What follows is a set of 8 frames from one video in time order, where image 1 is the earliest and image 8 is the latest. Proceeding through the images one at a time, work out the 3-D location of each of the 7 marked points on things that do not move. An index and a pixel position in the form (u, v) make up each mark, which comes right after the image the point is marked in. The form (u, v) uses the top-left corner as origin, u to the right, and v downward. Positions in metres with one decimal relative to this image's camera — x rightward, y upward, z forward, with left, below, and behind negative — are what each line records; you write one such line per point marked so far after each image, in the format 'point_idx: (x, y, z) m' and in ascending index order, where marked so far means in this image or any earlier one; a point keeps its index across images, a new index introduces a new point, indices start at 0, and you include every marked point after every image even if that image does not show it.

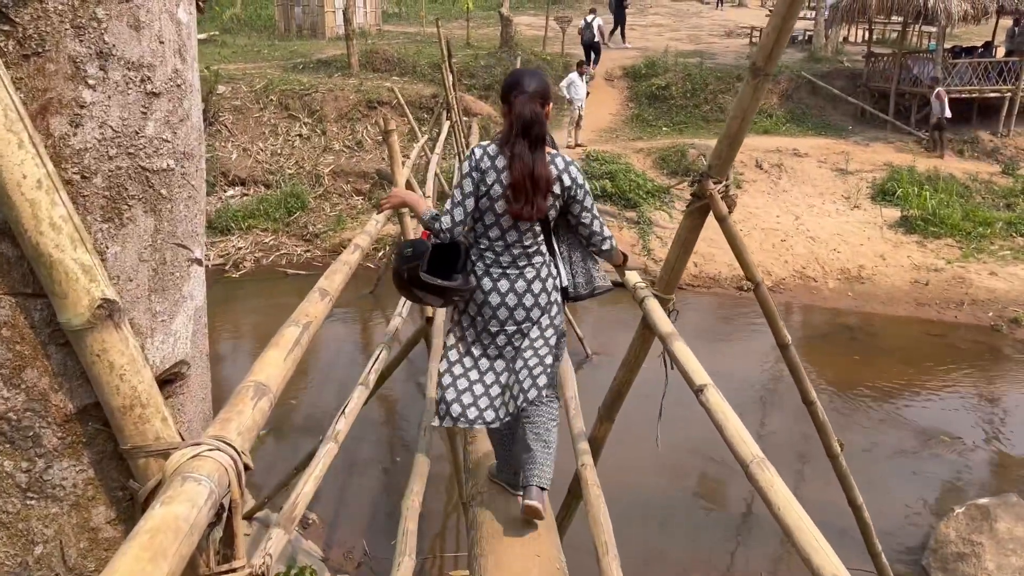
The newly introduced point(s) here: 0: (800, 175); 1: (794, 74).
0: (+3.2, +1.3, +9.2) m
1: (+4.0, +3.0, +11.6) m
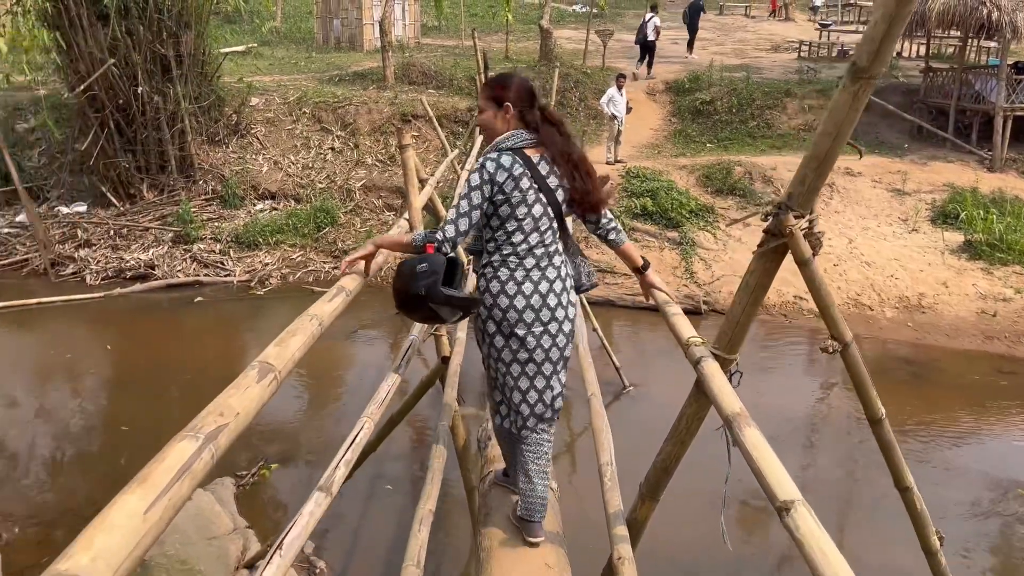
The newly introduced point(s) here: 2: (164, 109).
0: (+3.6, +1.0, +8.7) m
1: (+4.5, +2.7, +11.1) m
2: (-3.6, +1.9, +8.6) m
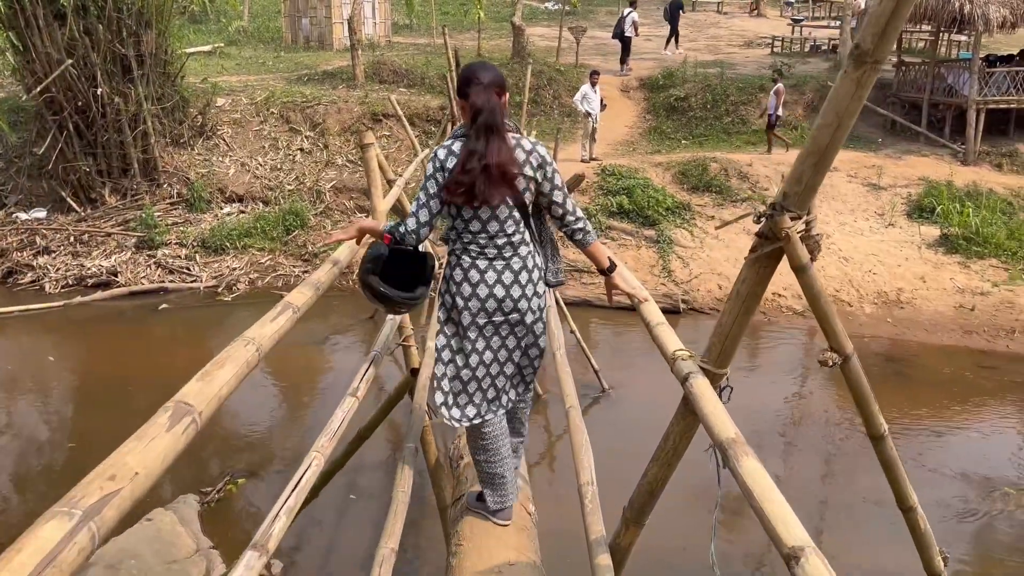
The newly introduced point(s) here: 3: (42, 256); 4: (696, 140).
0: (+3.3, +1.0, +8.6) m
1: (+4.1, +2.7, +11.1) m
2: (-3.9, +1.8, +8.3) m
3: (-4.5, +0.3, +7.9) m
4: (+2.3, +1.9, +10.5) m
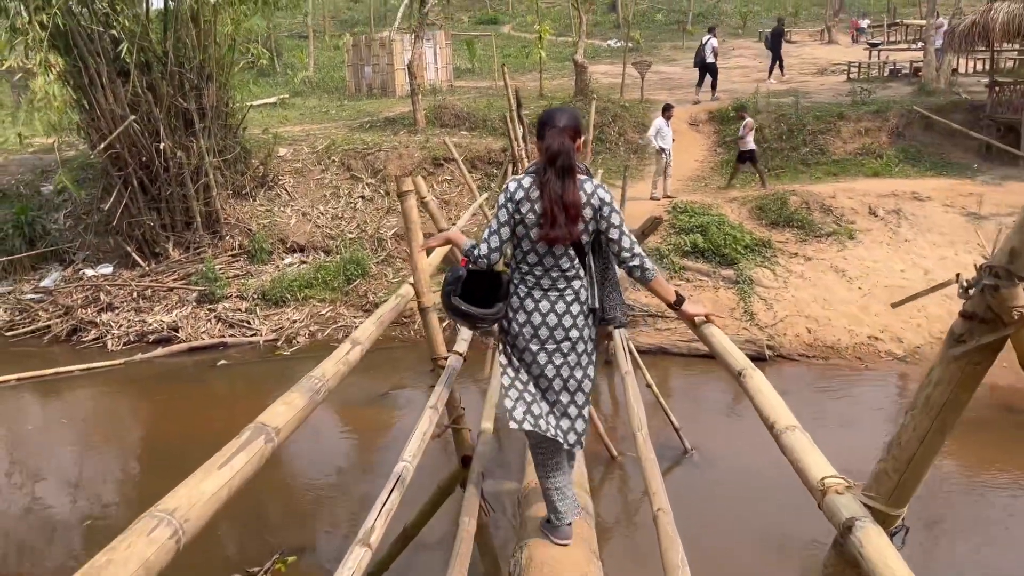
0: (+4.0, +0.6, +8.0) m
1: (+5.0, +2.3, +10.4) m
2: (-3.3, +1.3, +8.3) m
3: (-3.9, -0.2, +7.8) m
4: (+3.1, +1.4, +9.9) m
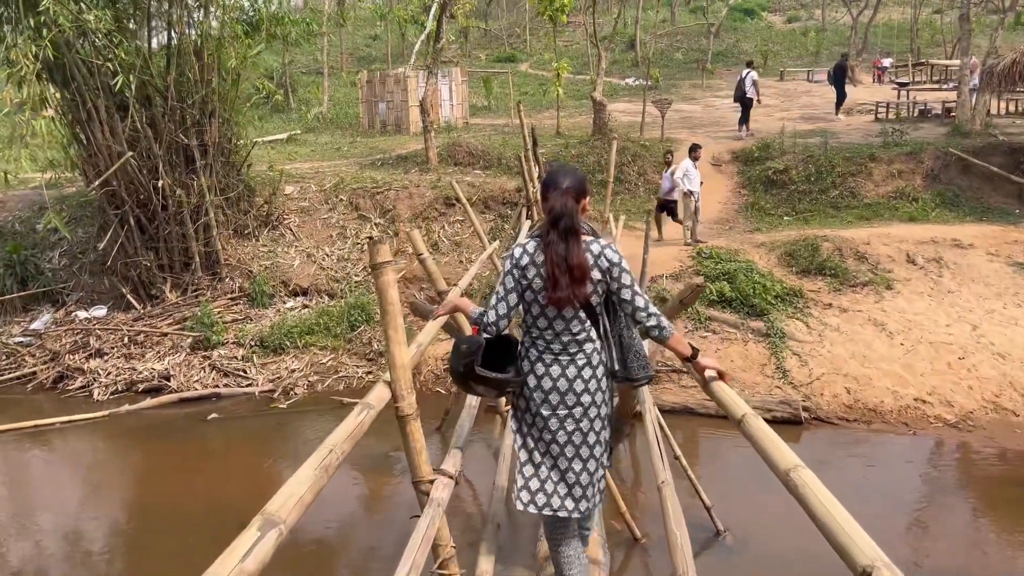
0: (+4.1, +0.1, +7.4) m
1: (+5.2, +1.7, +9.9) m
2: (-3.1, +0.8, +7.9) m
3: (-3.7, -0.6, +7.4) m
4: (+3.3, +0.8, +9.4) m
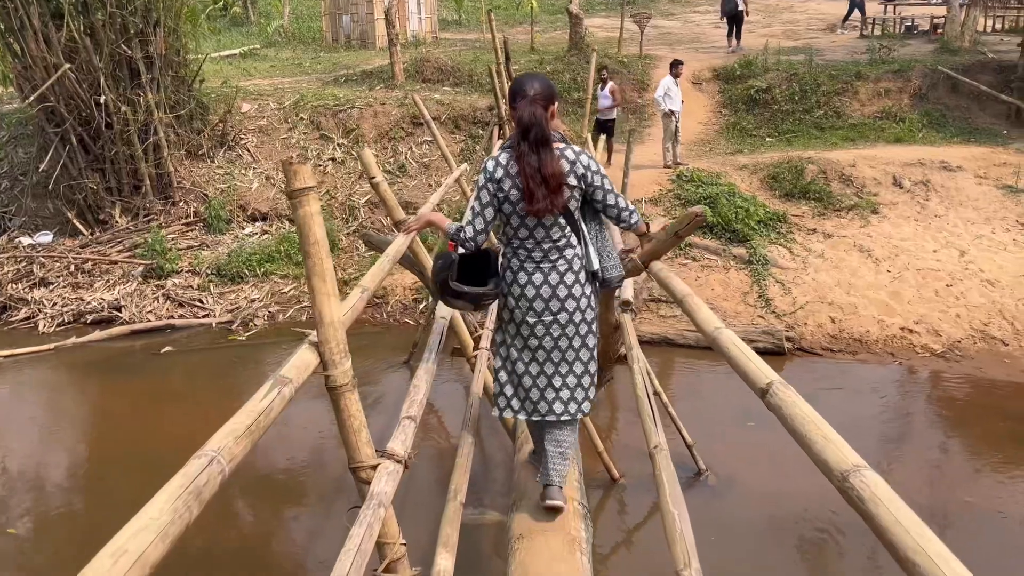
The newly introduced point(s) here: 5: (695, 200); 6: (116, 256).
0: (+3.9, +0.8, +7.2) m
1: (+4.8, +2.6, +9.5) m
2: (-3.4, +1.5, +7.4) m
3: (-4.0, 0.0, +6.9) m
4: (+3.0, +1.7, +9.1) m
5: (+1.5, +0.7, +6.9) m
6: (-3.5, +0.3, +7.2) m
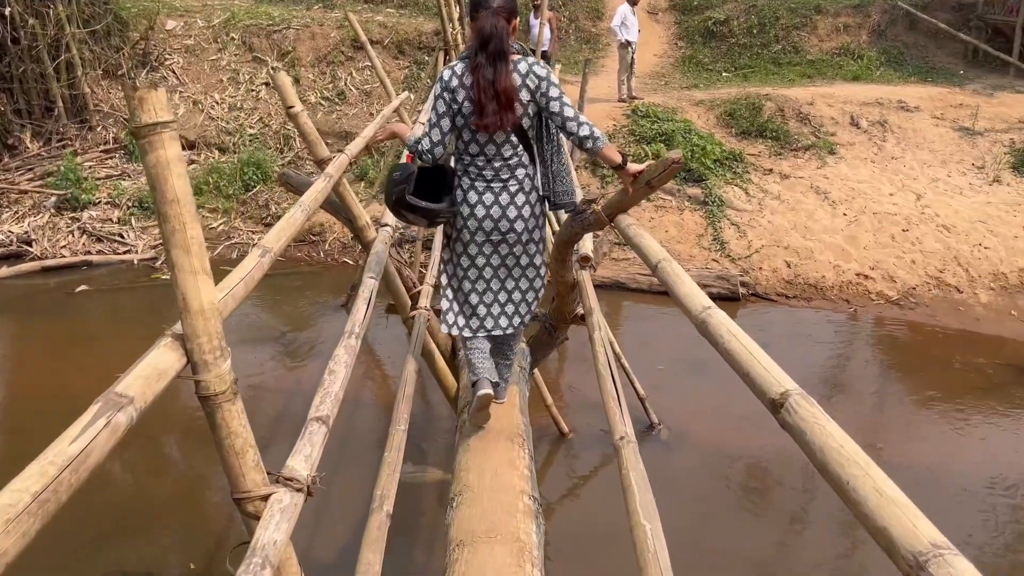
0: (+3.4, +1.3, +7.0) m
1: (+4.2, +3.2, +9.3) m
2: (-3.8, +2.1, +6.7) m
3: (-4.4, +0.5, +6.3) m
4: (+2.4, +2.3, +8.8) m
5: (+1.1, +1.2, +6.6) m
6: (-3.9, +0.8, +6.6) m
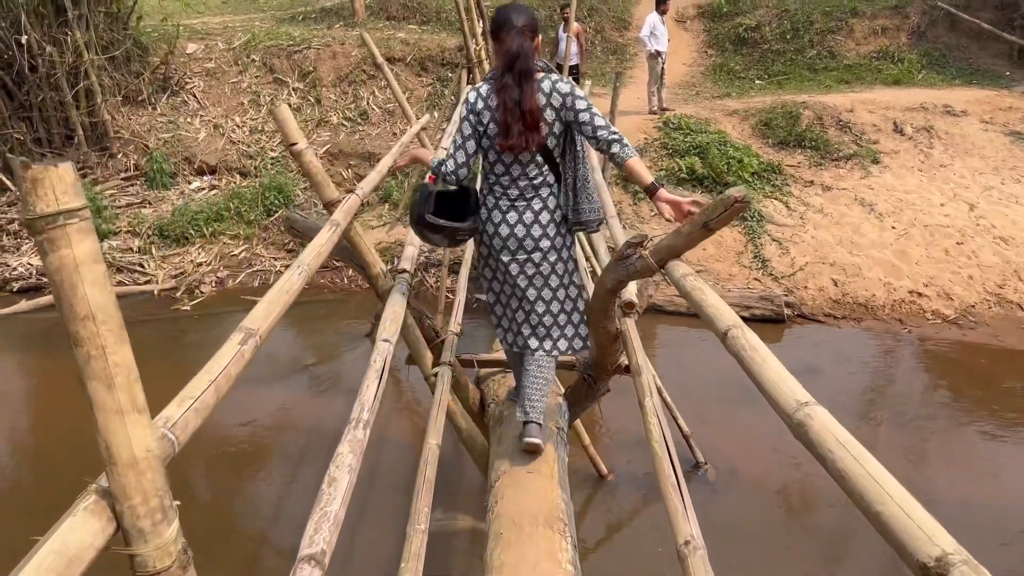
0: (+3.6, +1.2, +6.7) m
1: (+4.5, +3.1, +8.9) m
2: (-3.6, +1.8, +6.6) m
3: (-4.2, +0.3, +6.2) m
4: (+2.7, +2.2, +8.5) m
5: (+1.3, +1.1, +6.3) m
6: (-3.7, +0.6, +6.5) m
